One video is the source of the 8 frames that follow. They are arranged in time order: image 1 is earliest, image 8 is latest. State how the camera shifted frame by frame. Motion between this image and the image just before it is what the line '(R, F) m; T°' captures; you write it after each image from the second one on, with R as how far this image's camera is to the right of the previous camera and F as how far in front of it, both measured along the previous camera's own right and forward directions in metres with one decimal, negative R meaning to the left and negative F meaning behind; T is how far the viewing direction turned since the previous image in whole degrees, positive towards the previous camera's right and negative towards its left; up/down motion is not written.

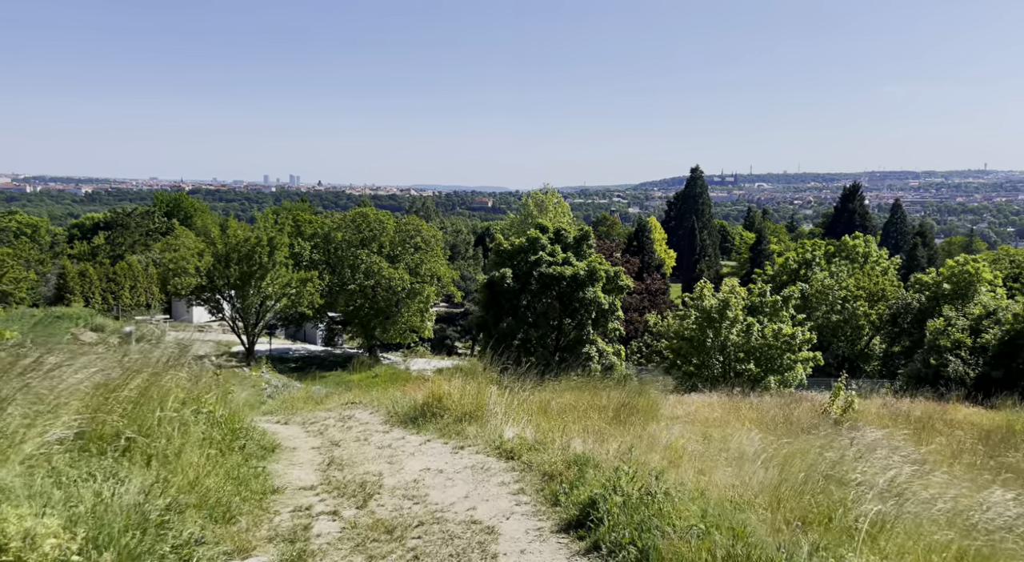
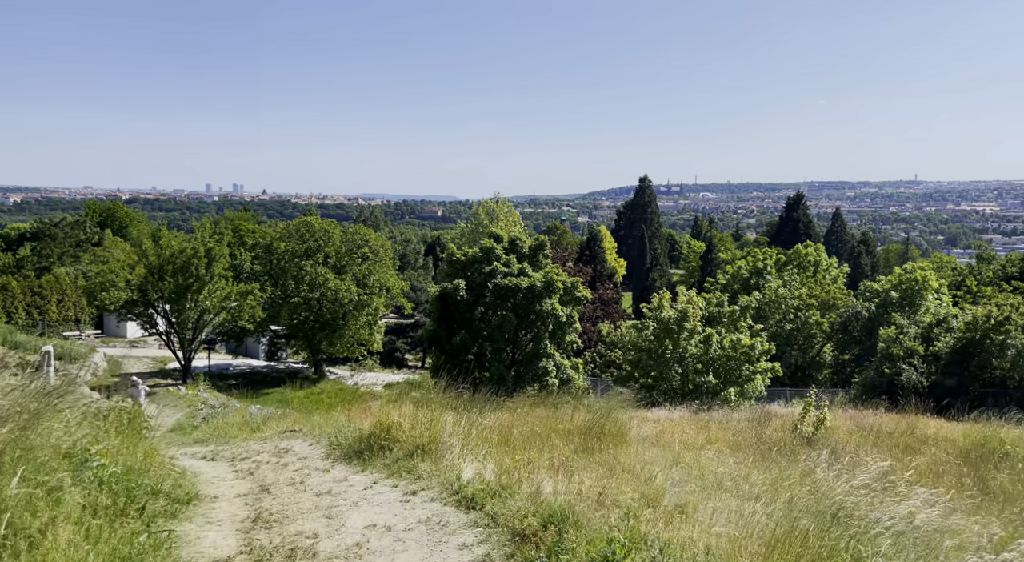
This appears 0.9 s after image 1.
(-0.1, +0.8) m; +4°
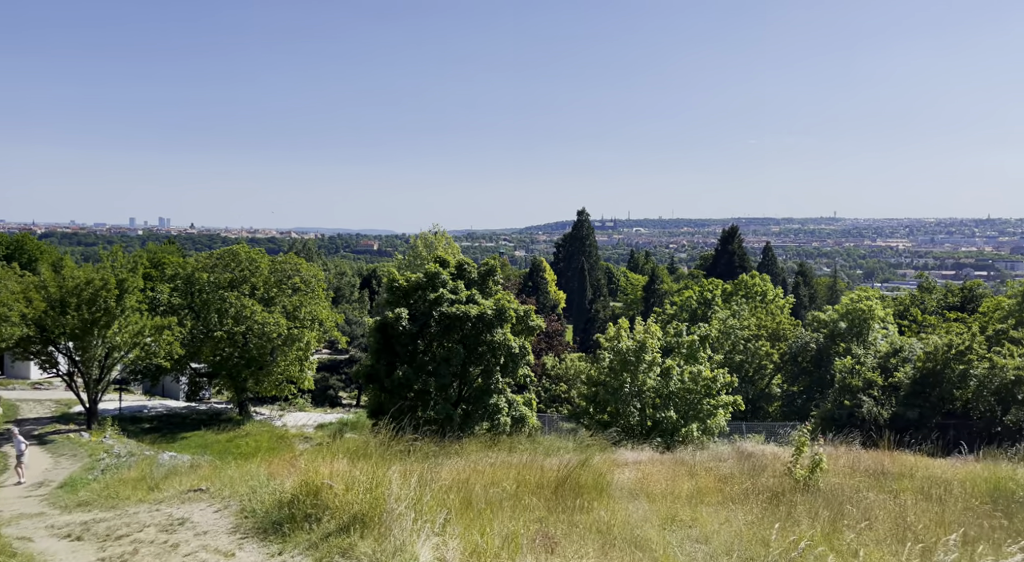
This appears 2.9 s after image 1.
(-0.2, +1.6) m; +5°
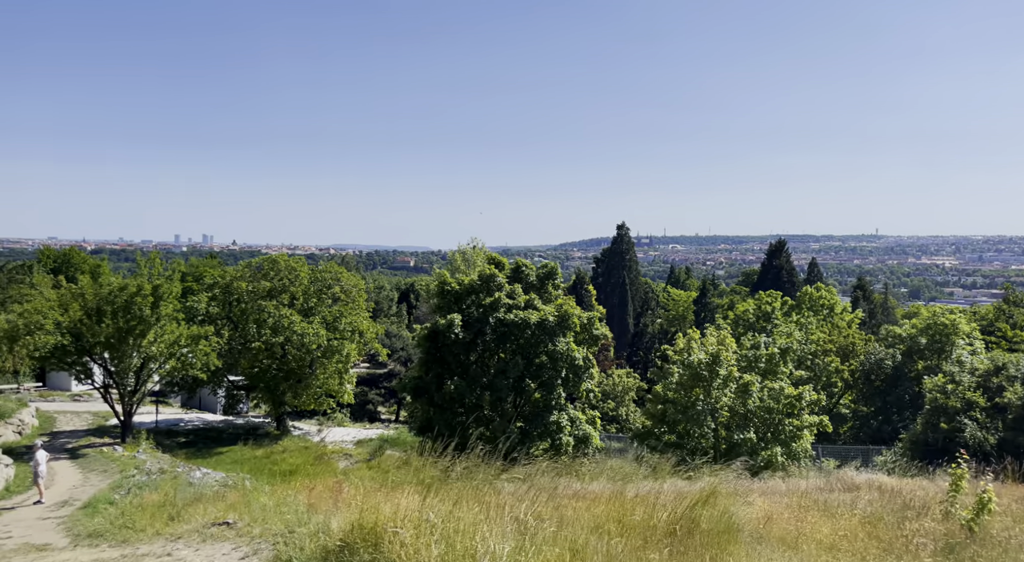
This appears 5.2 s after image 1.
(-0.5, +1.6) m; -3°
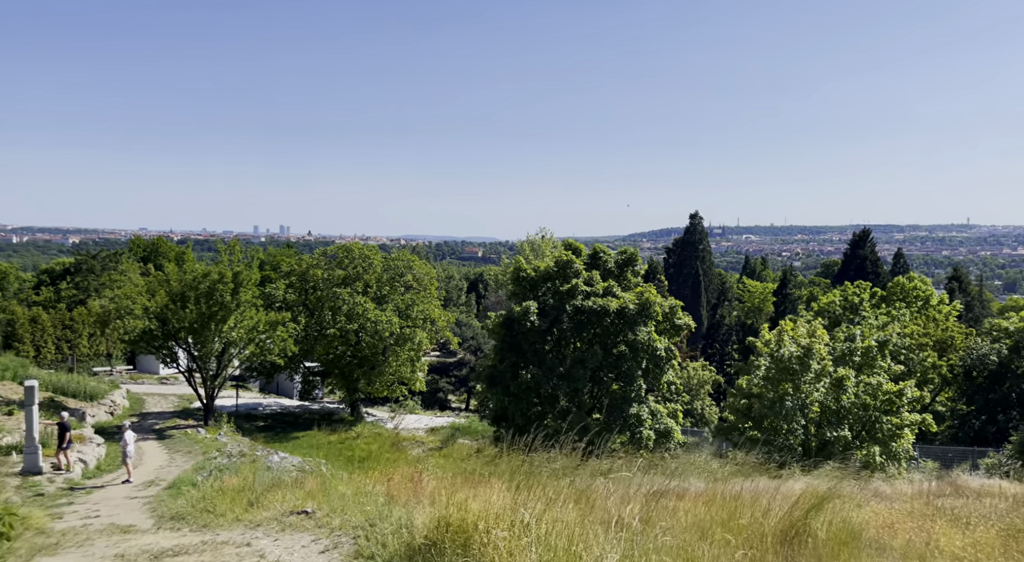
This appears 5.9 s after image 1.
(-0.2, +0.4) m; -5°
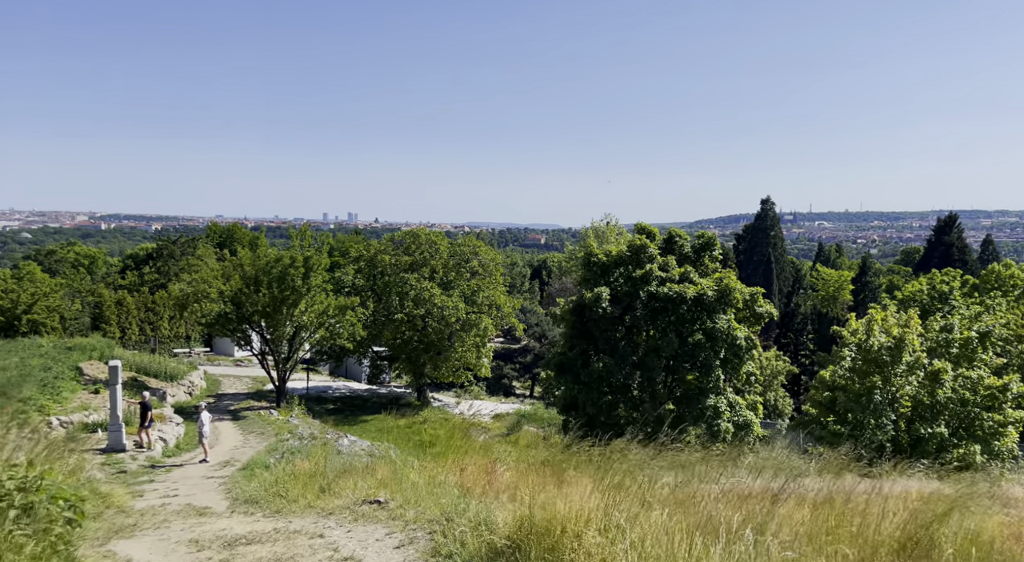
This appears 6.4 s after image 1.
(-0.1, +0.3) m; -5°
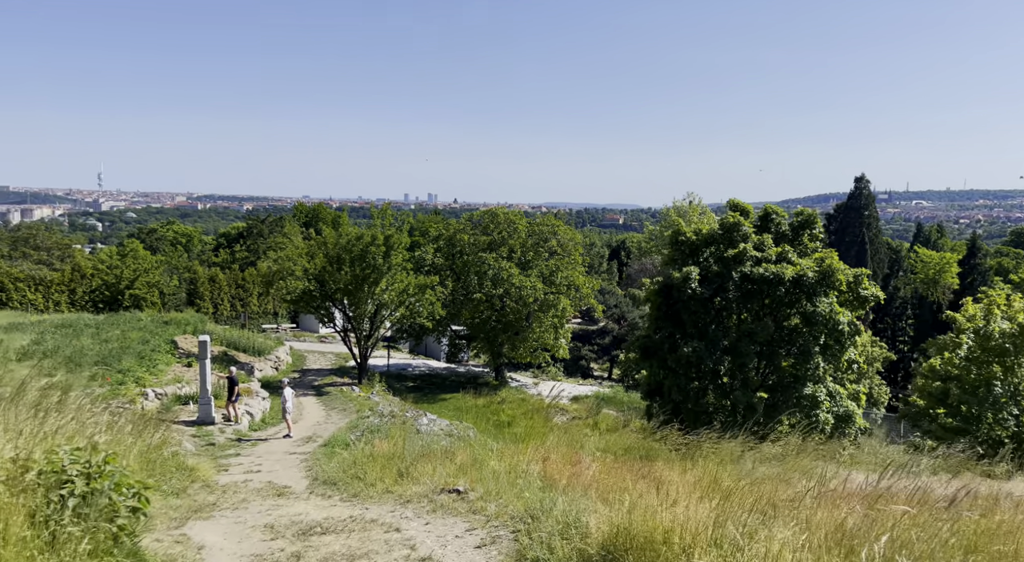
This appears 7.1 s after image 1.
(-0.1, +0.5) m; -6°
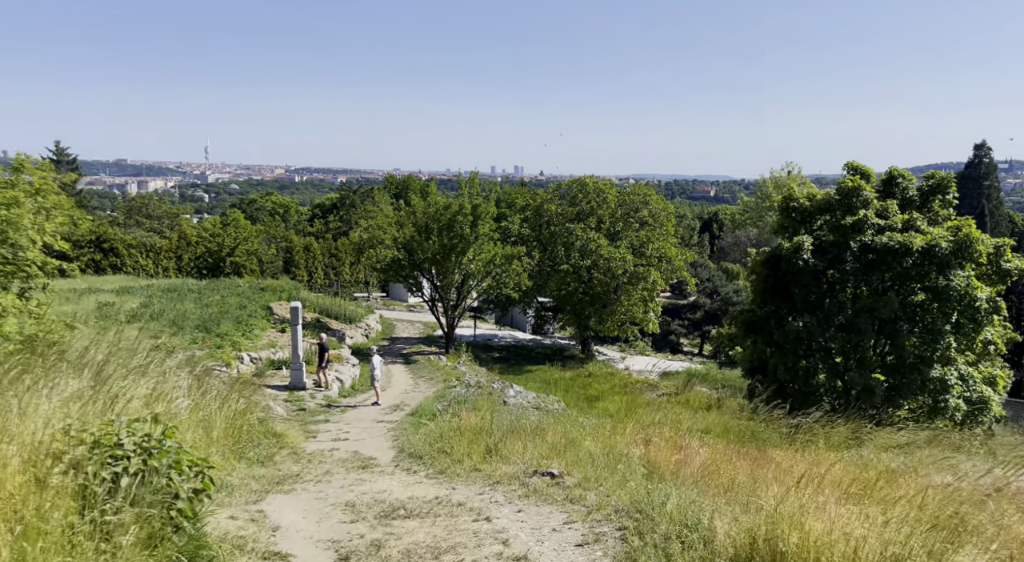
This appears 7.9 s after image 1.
(-0.1, +0.6) m; -6°
